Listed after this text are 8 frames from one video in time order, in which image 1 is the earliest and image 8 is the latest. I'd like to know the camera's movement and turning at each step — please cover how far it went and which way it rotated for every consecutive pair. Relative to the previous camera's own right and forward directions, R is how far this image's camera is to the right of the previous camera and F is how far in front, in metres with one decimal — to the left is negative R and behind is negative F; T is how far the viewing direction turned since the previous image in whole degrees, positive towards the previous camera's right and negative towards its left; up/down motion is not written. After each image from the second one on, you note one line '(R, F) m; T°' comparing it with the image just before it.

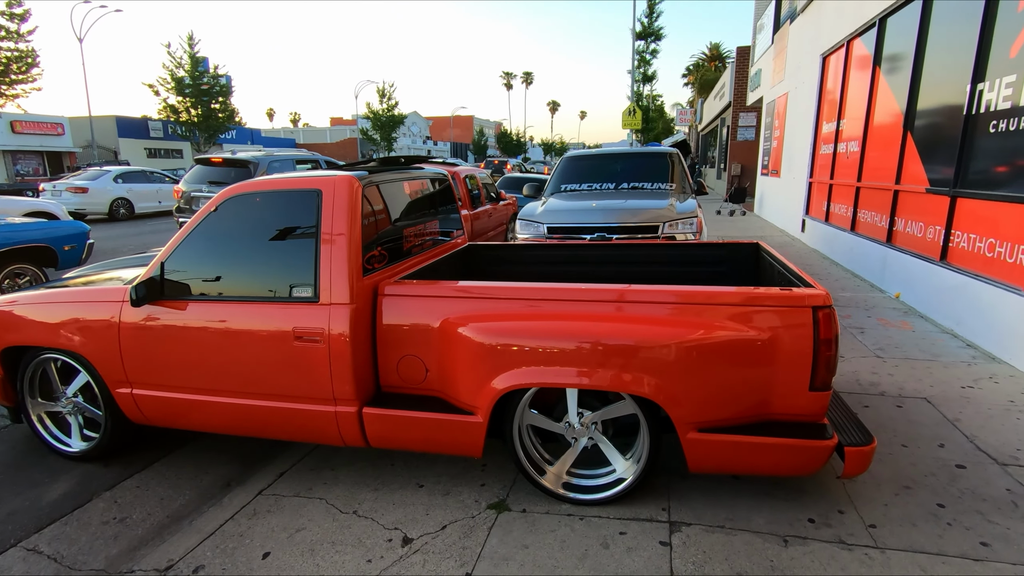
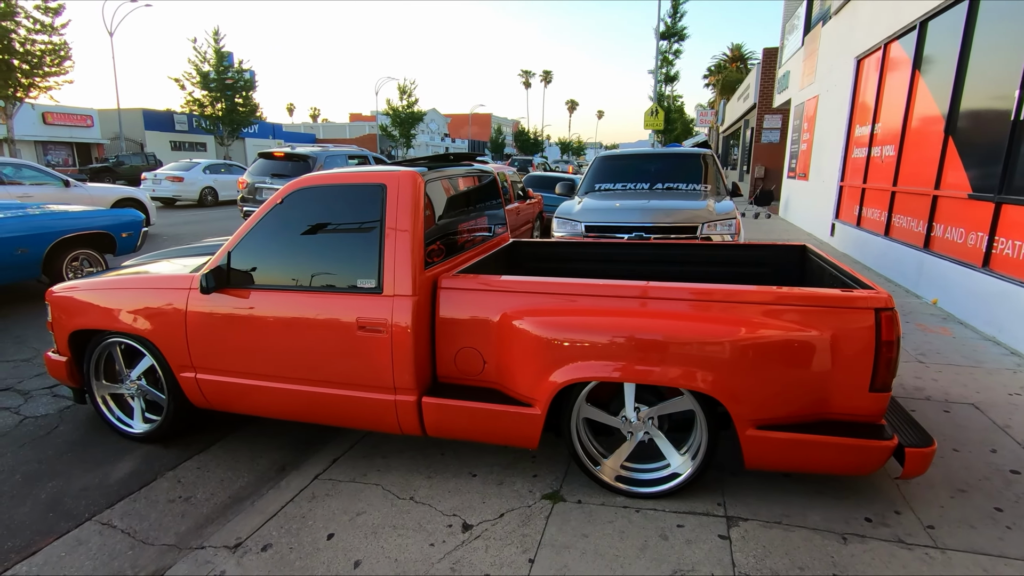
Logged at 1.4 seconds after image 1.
(-0.2, -0.1) m; -1°
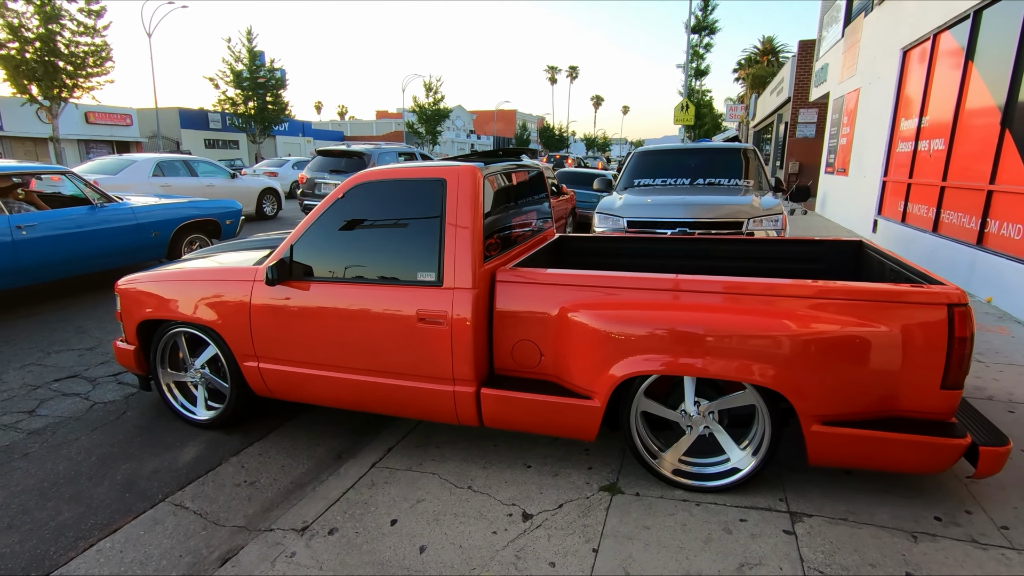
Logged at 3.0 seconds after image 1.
(-0.2, 0.0) m; -2°
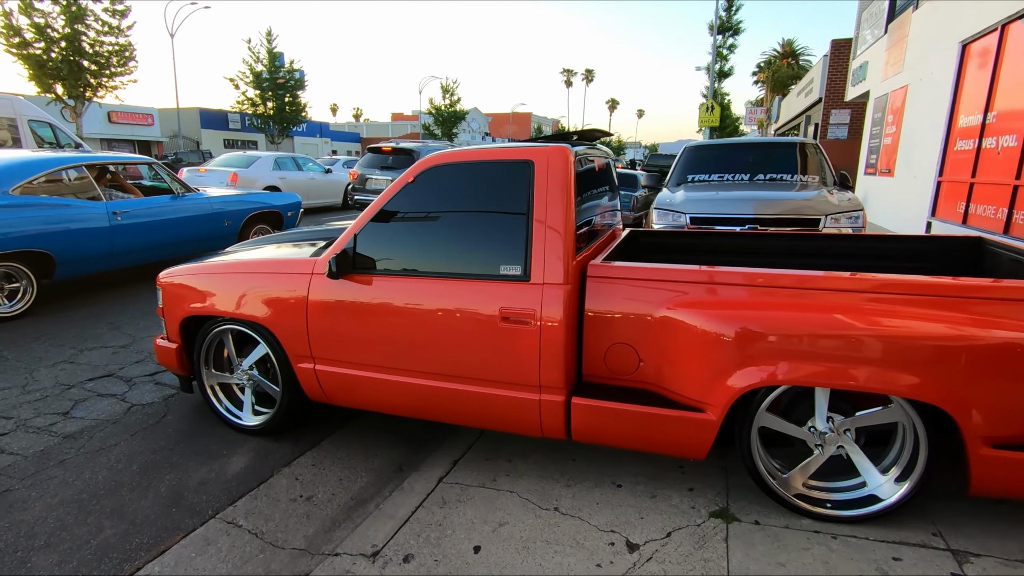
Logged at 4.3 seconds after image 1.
(-0.4, +0.3) m; -1°
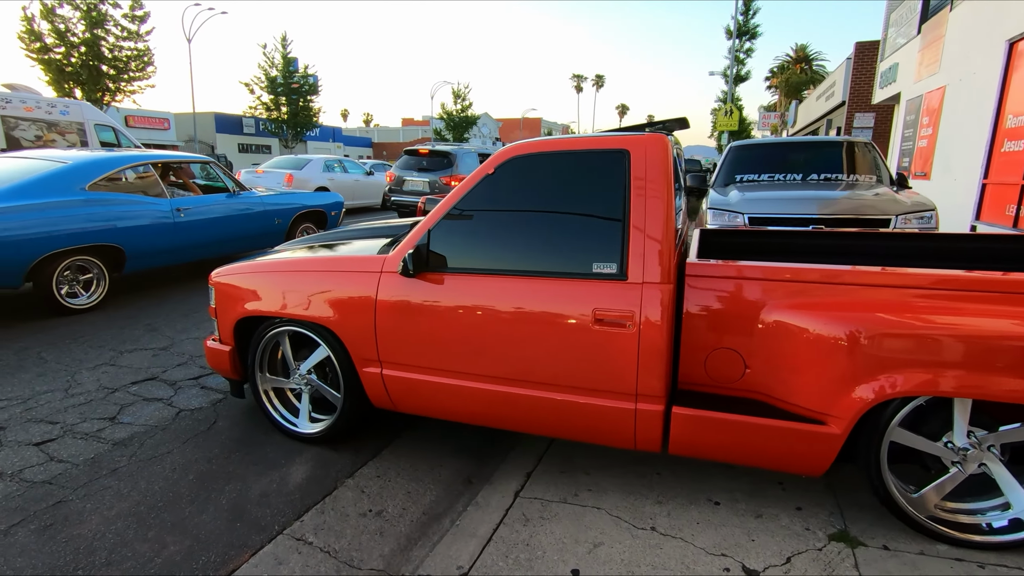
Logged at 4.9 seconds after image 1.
(-0.4, +0.2) m; -1°
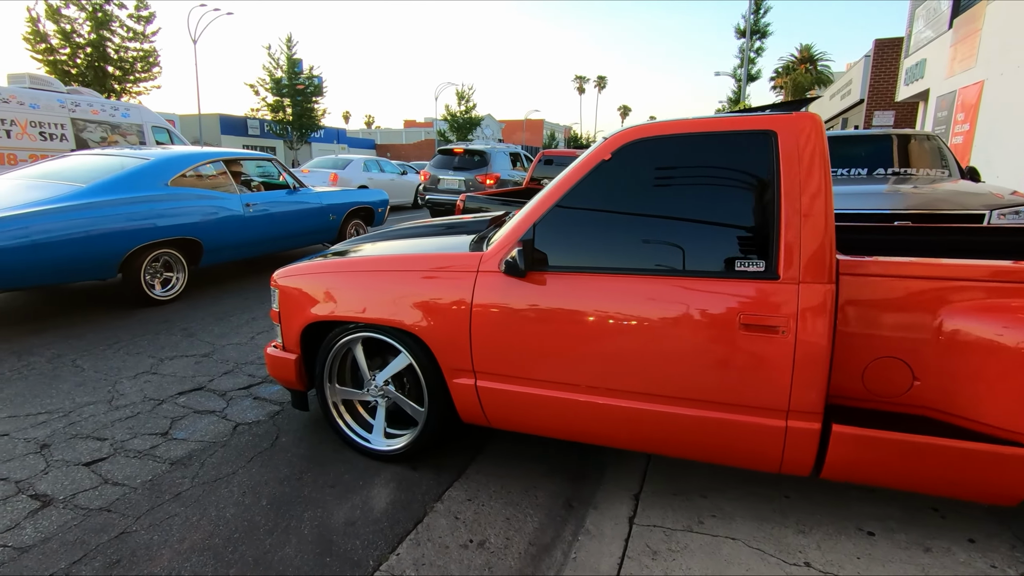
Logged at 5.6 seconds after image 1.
(-0.5, +0.3) m; 0°
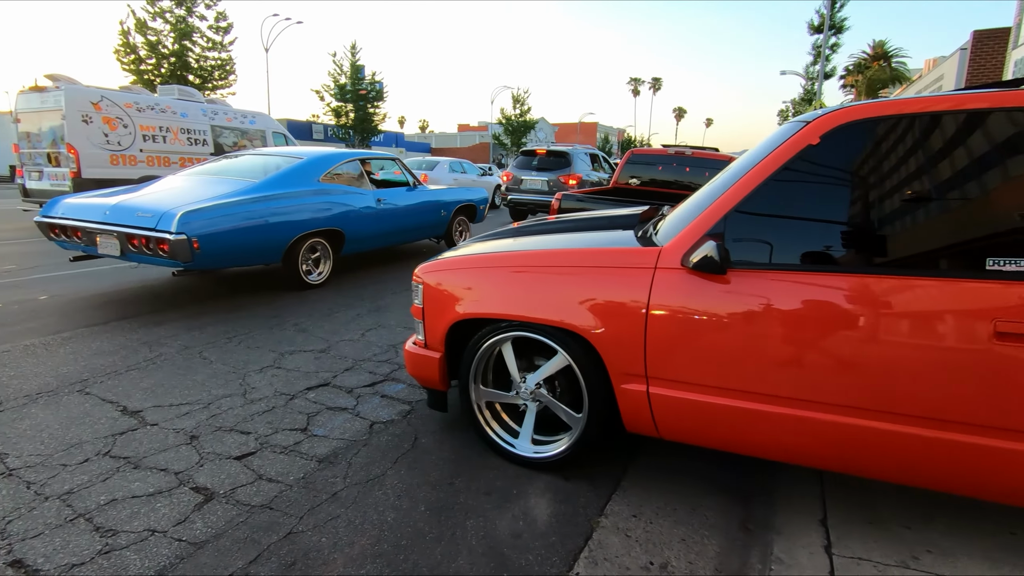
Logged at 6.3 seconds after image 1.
(-0.6, +0.2) m; -5°
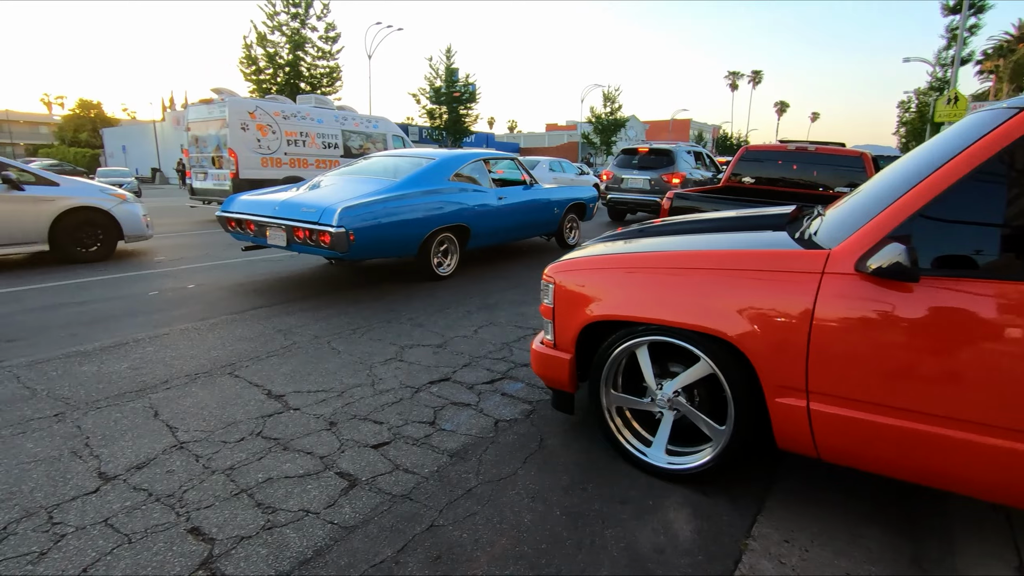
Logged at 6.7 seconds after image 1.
(-0.3, 0.0) m; -9°
